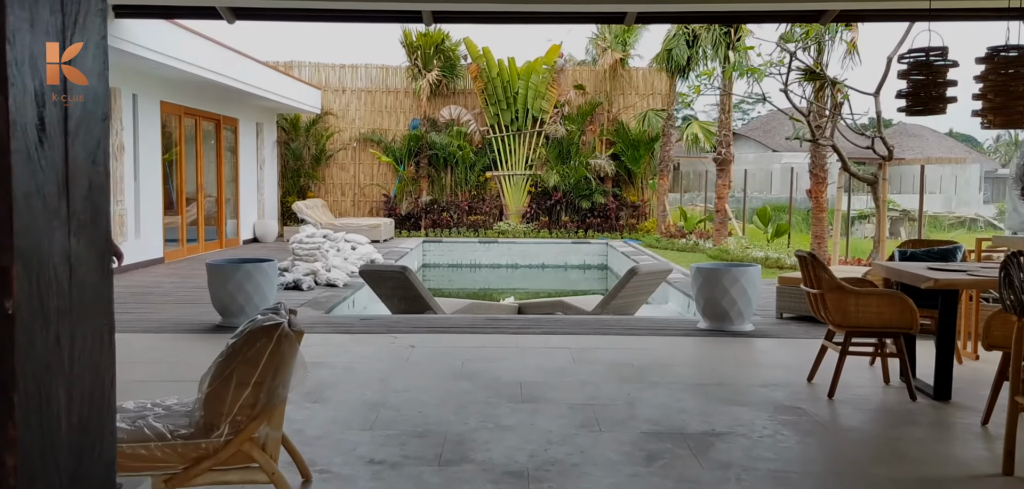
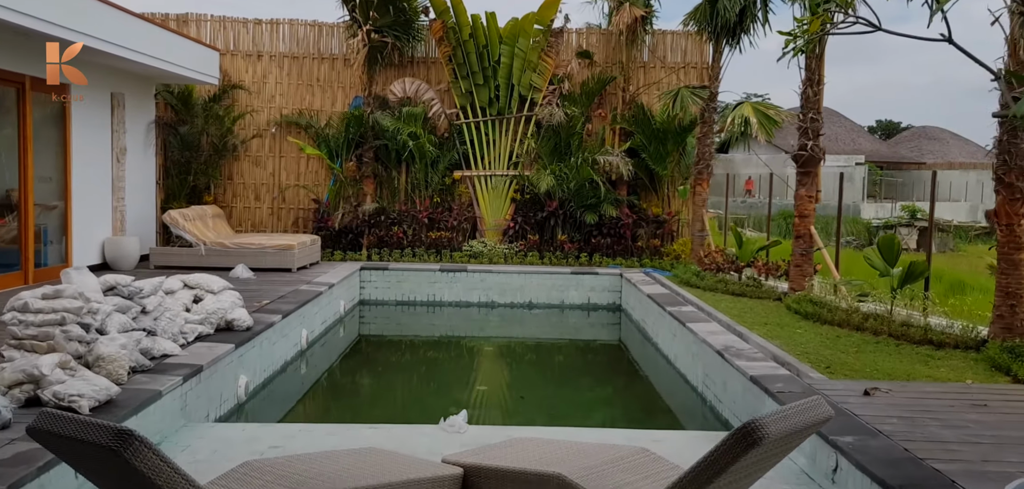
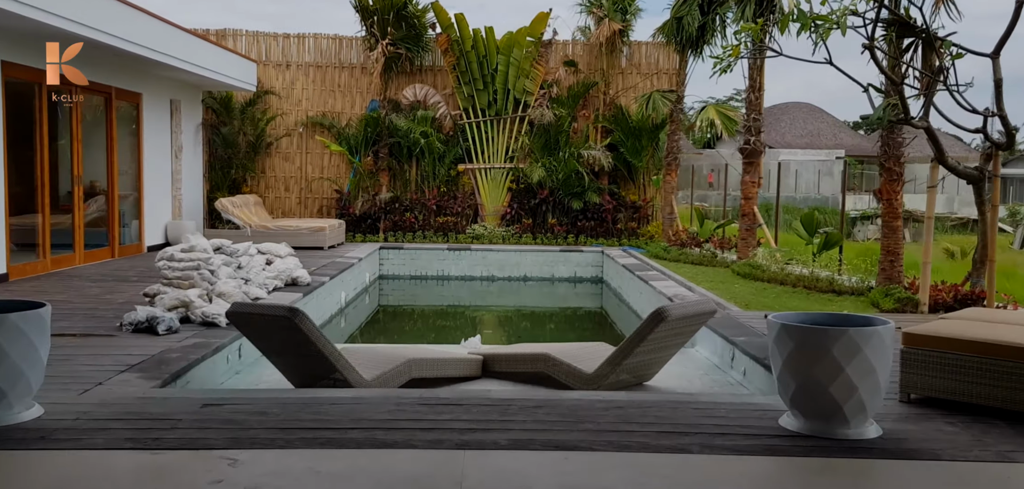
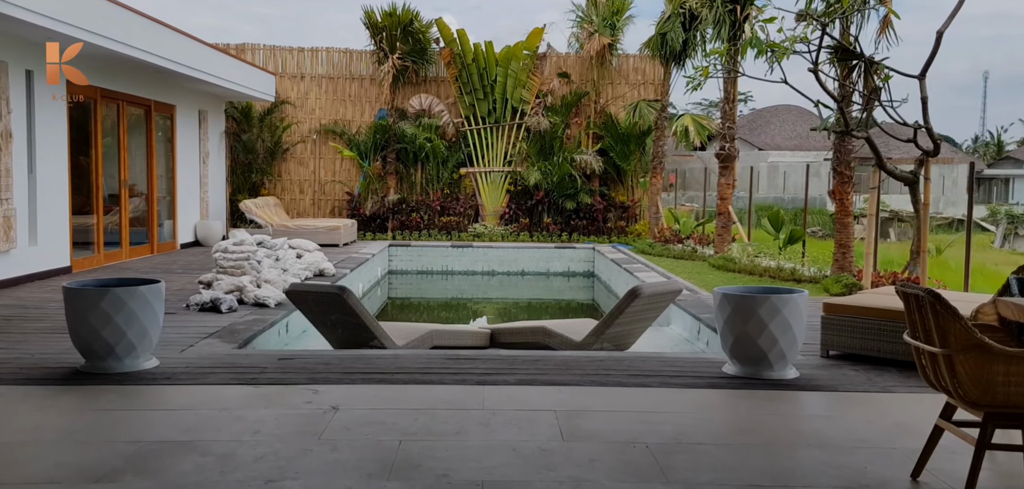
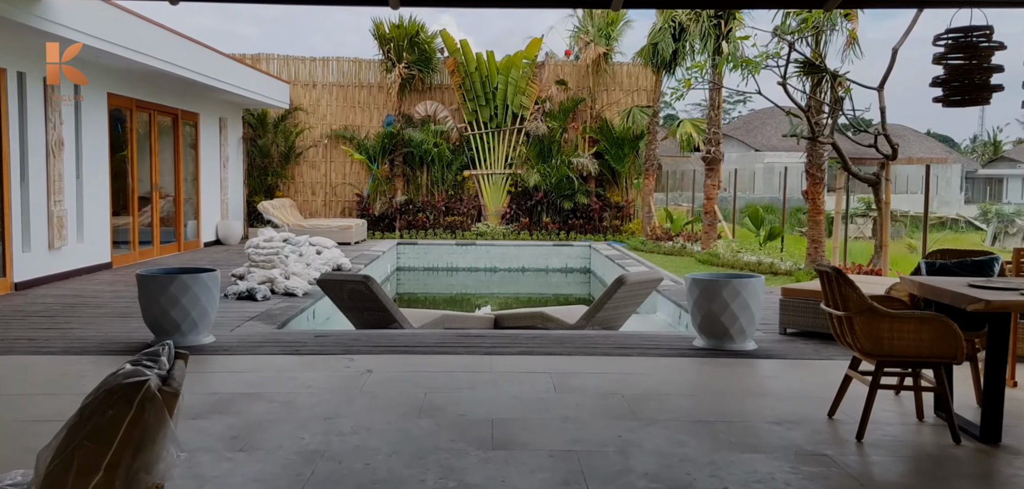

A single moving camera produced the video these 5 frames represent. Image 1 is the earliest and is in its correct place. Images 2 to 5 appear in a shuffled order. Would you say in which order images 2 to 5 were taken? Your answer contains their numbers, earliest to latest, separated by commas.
5, 4, 3, 2
